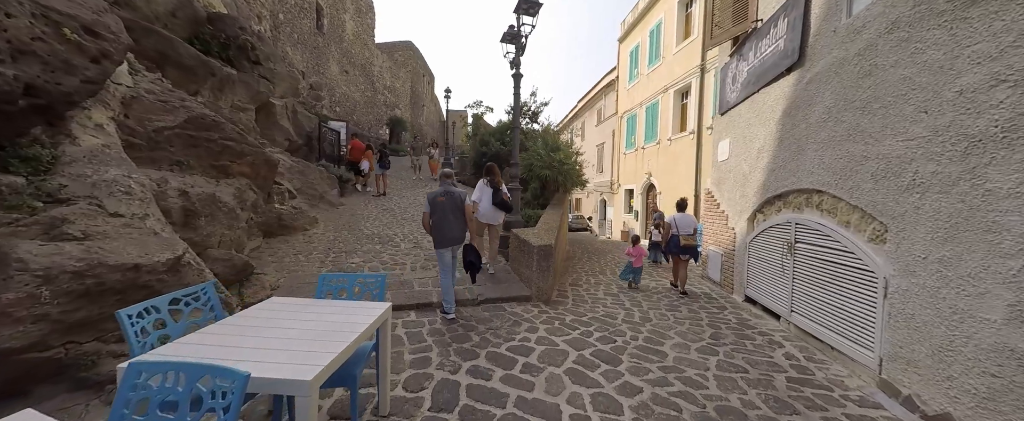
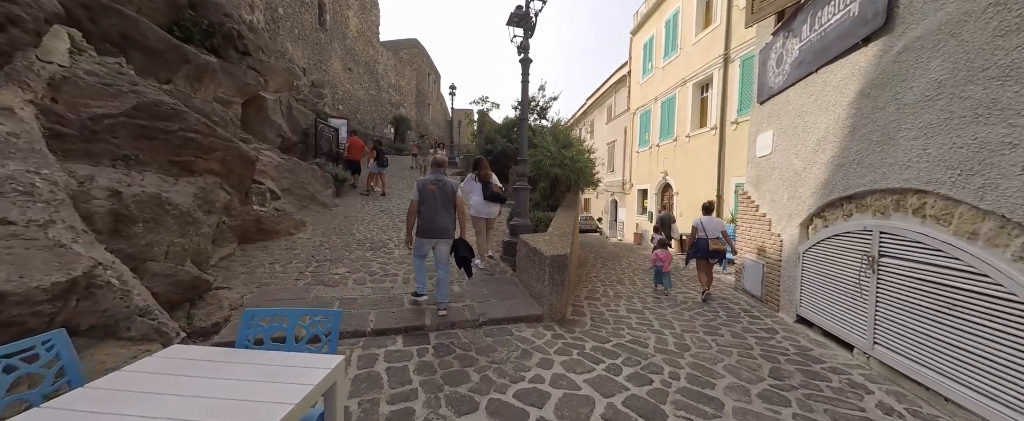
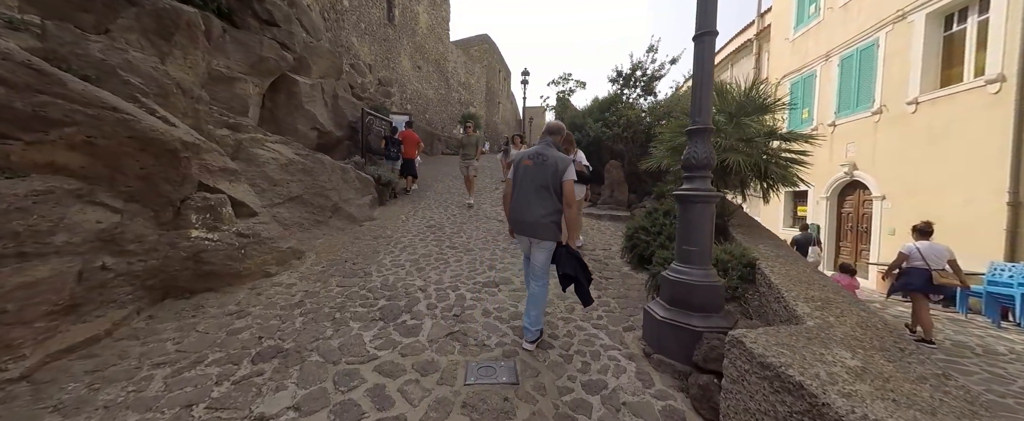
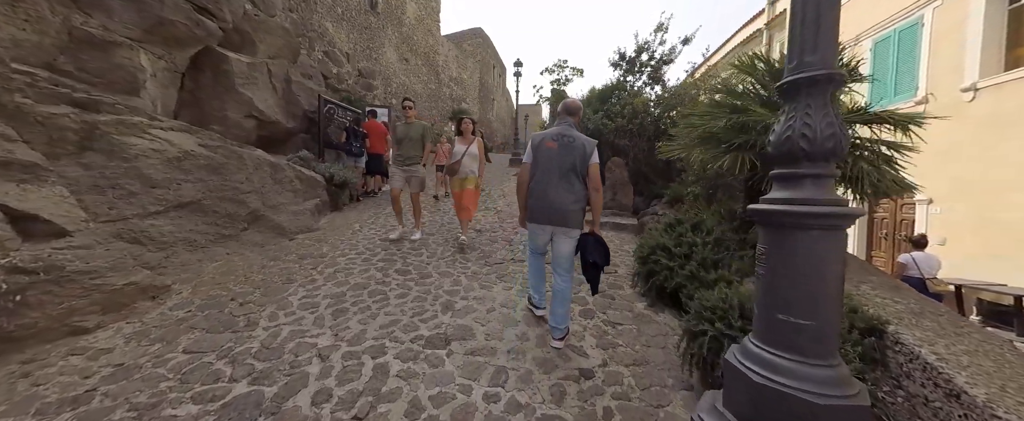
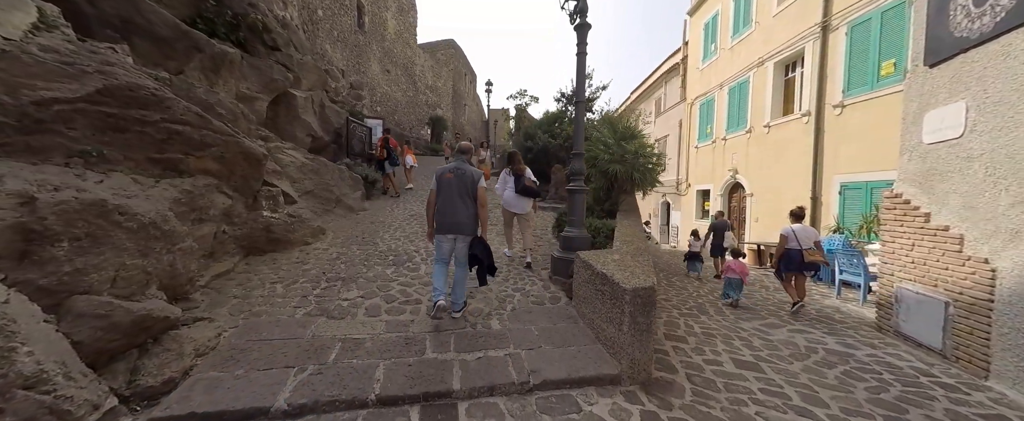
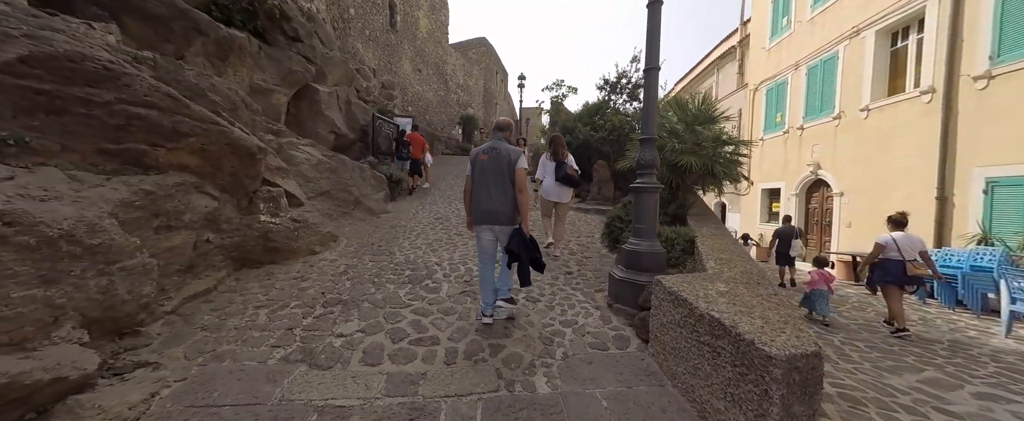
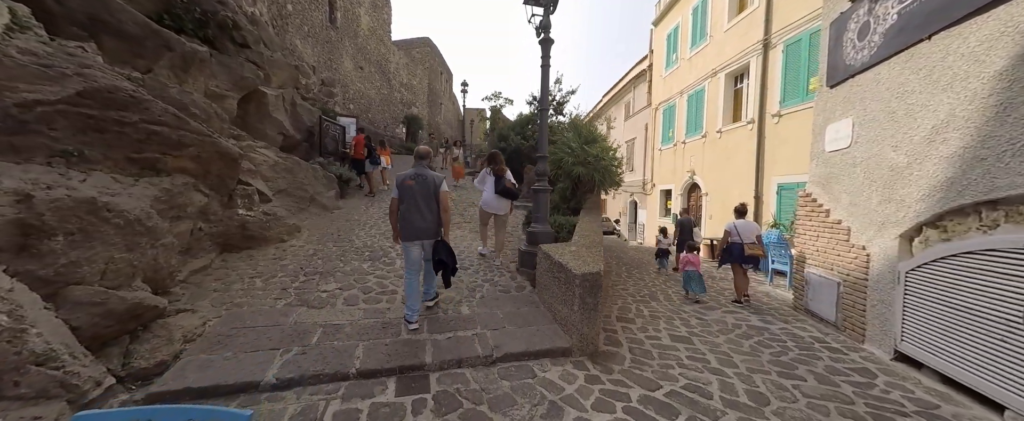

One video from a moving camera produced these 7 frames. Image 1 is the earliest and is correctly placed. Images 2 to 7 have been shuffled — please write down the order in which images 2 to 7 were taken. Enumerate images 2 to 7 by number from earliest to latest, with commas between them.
2, 7, 5, 6, 3, 4
